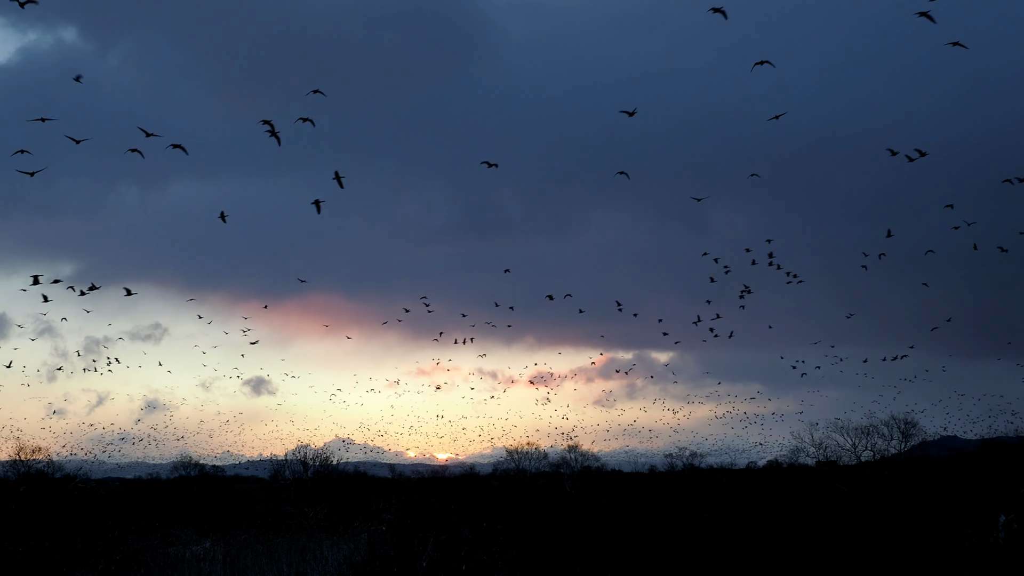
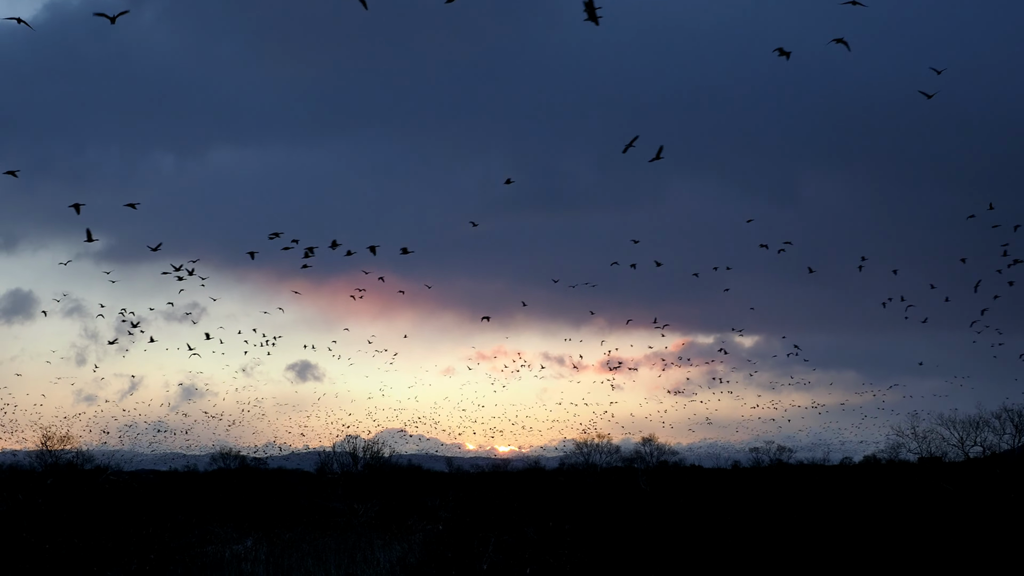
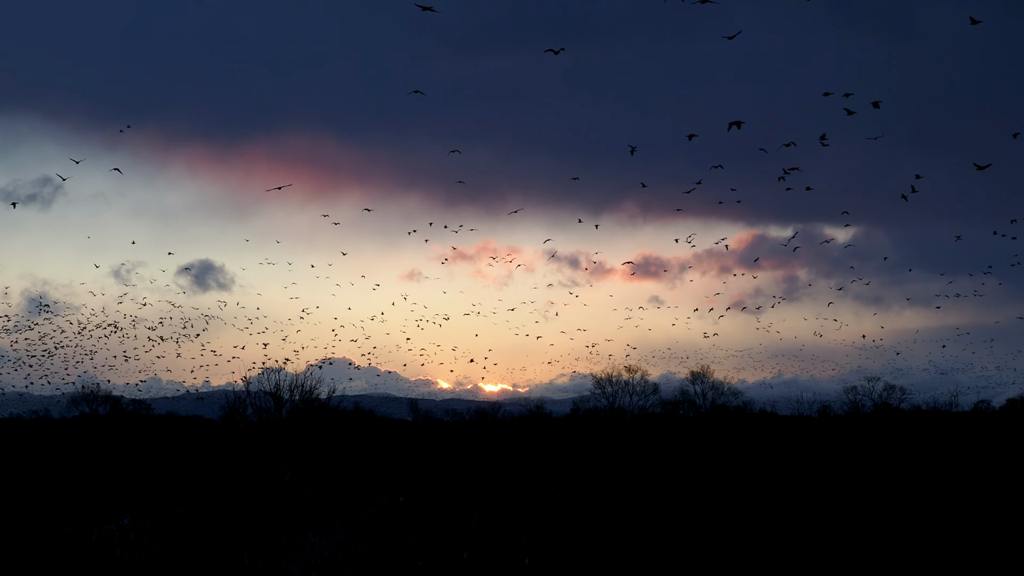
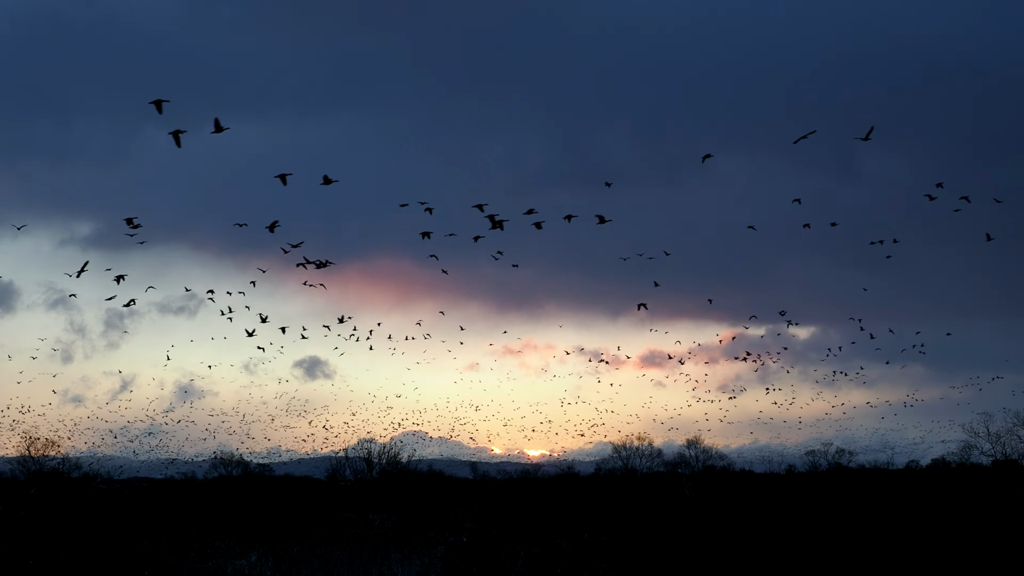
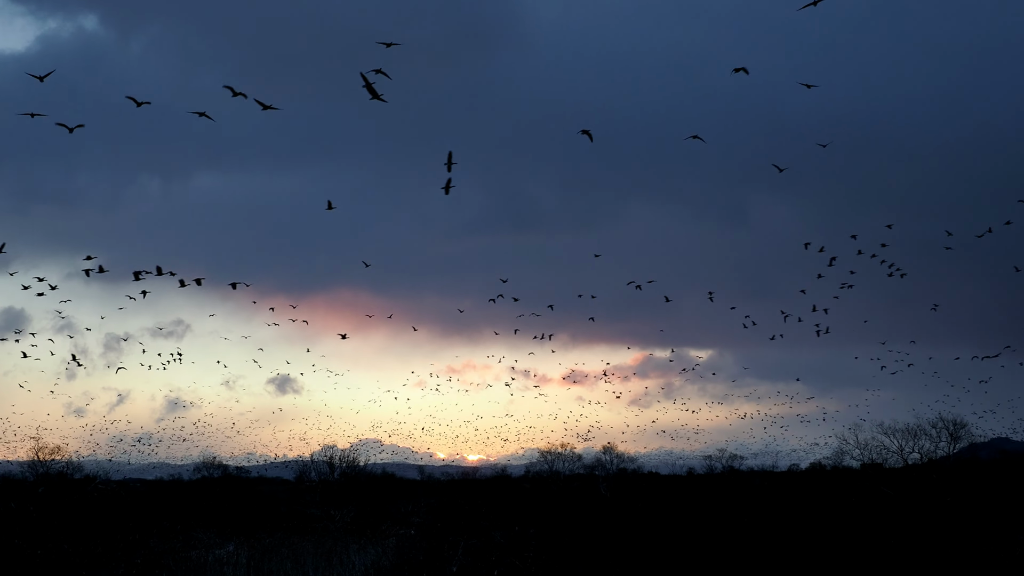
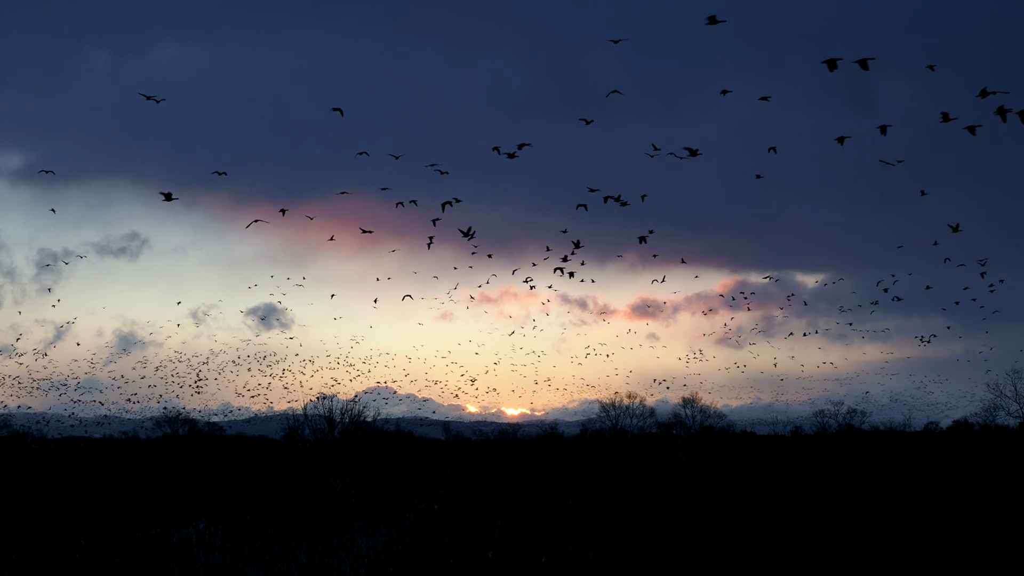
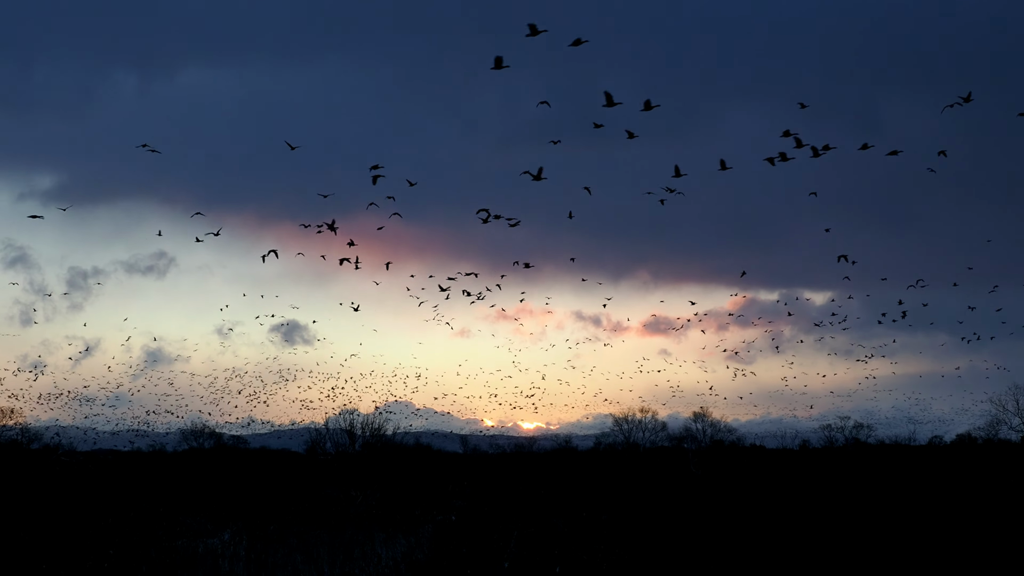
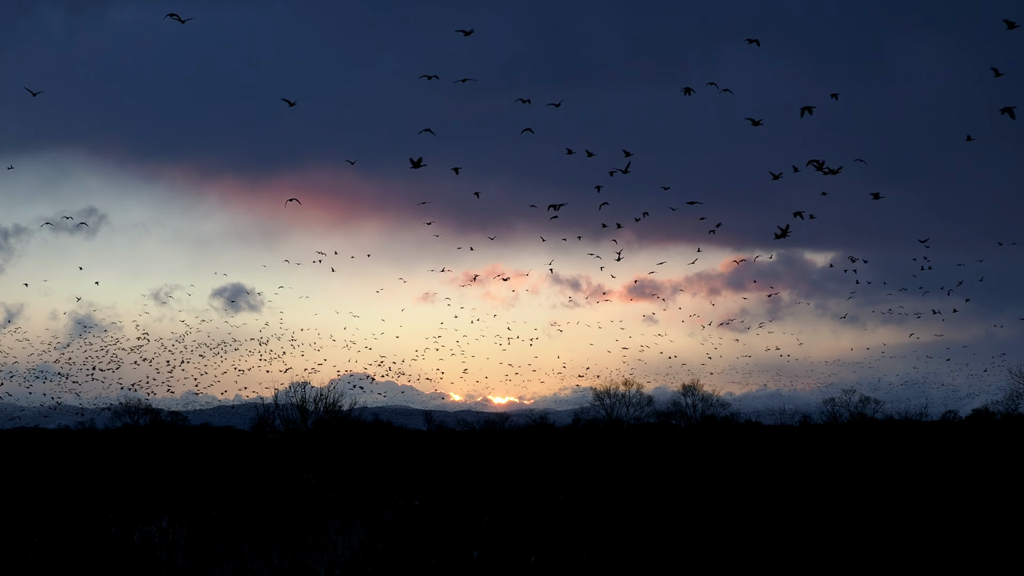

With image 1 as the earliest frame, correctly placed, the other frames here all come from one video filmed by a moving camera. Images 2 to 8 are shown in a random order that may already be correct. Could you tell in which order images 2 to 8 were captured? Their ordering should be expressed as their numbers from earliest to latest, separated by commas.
5, 2, 4, 7, 6, 8, 3
